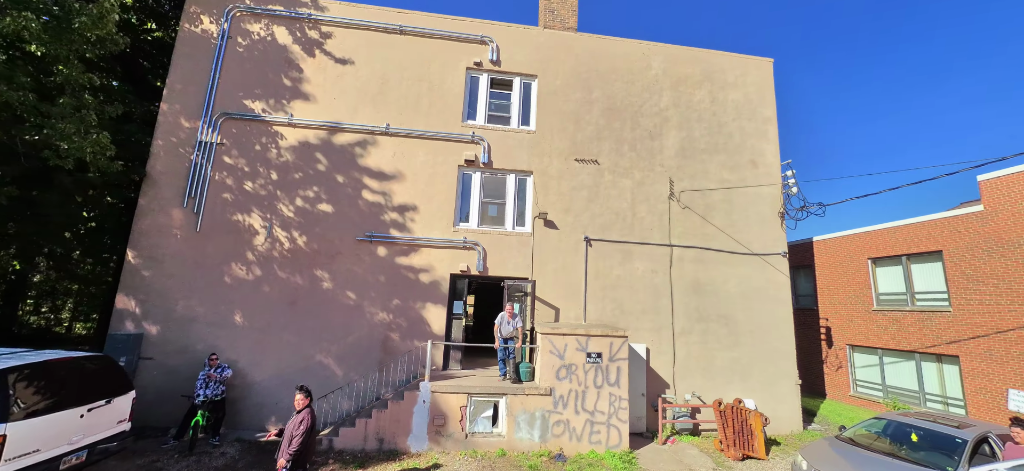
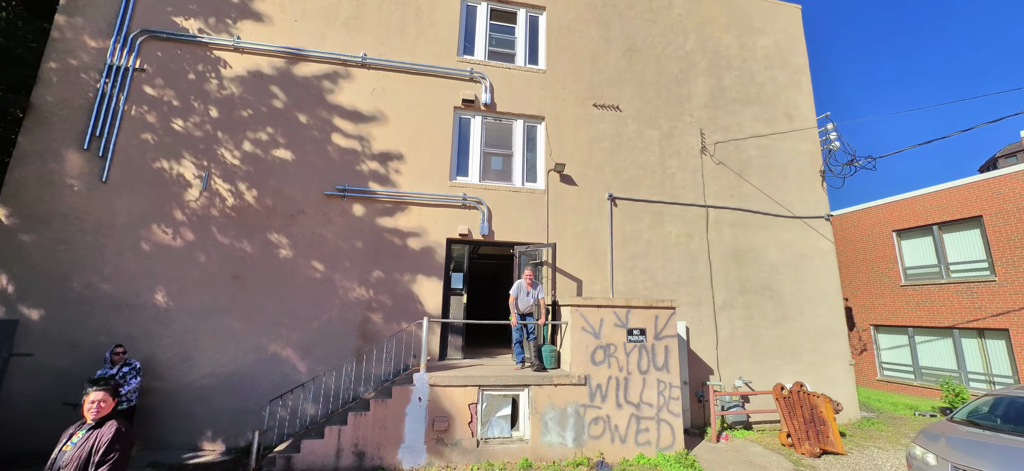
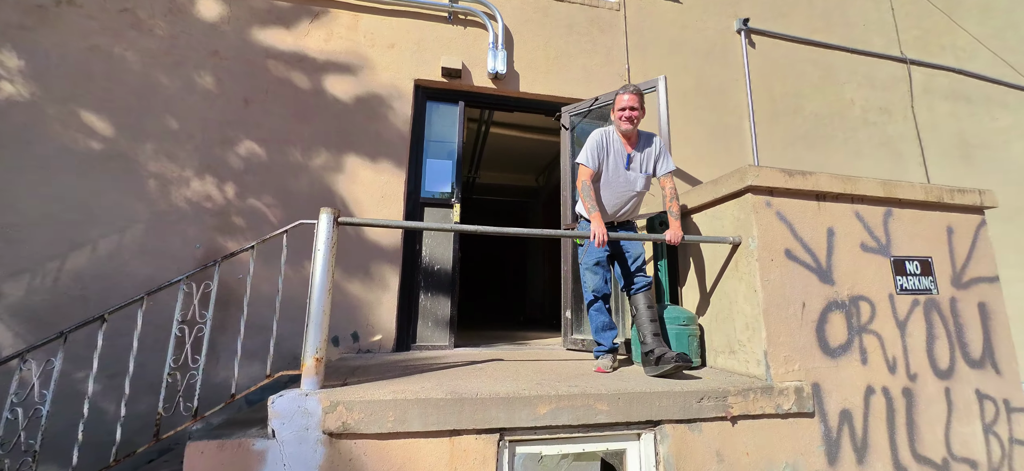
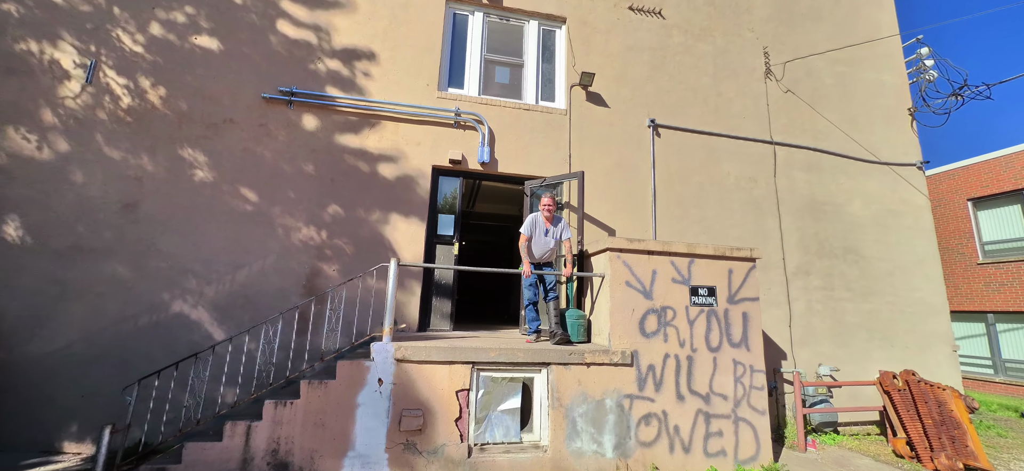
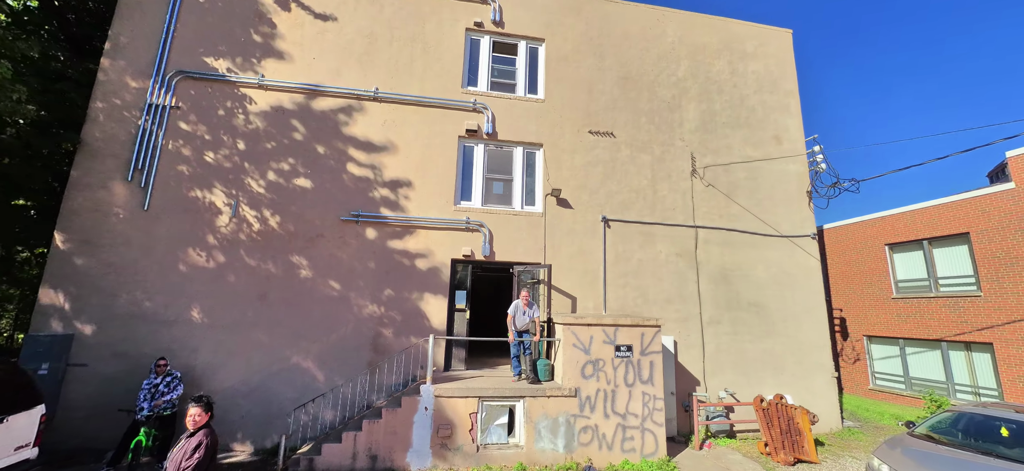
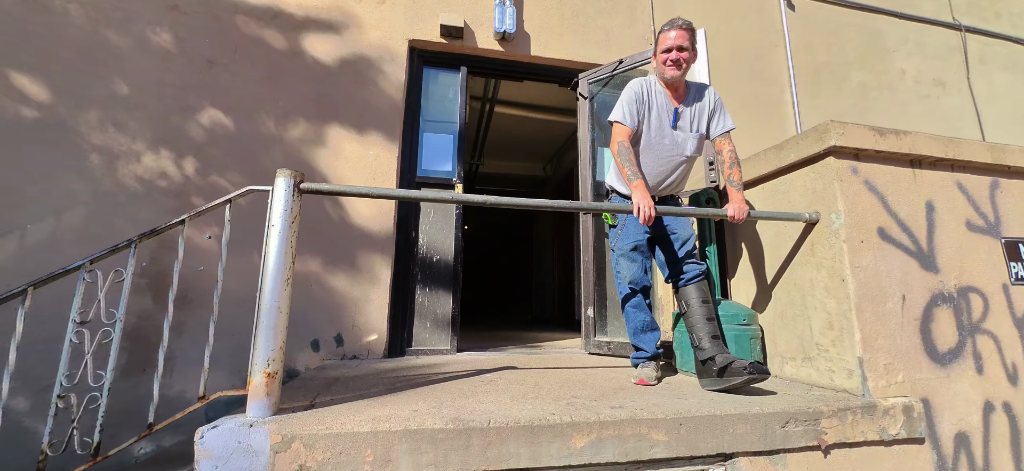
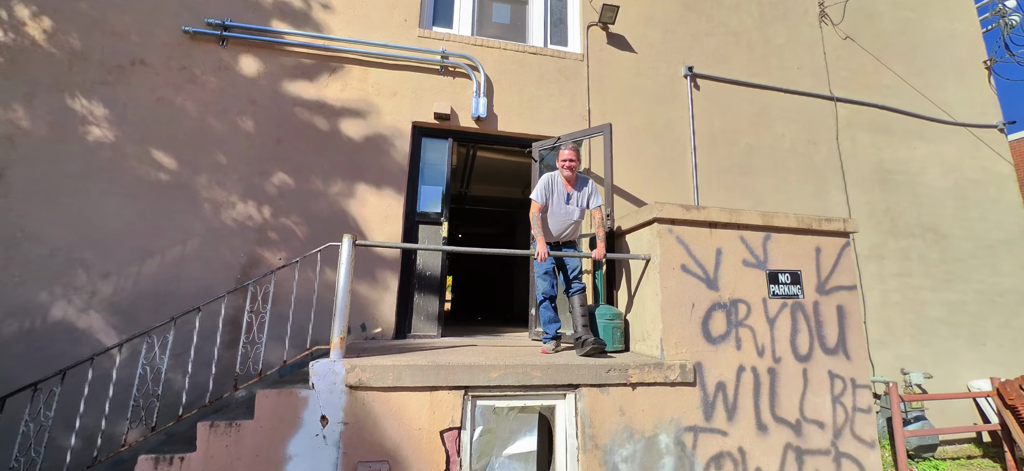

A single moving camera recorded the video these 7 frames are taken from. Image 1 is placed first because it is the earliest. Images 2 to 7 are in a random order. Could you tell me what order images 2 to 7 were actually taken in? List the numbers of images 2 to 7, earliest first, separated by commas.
5, 2, 4, 7, 3, 6
